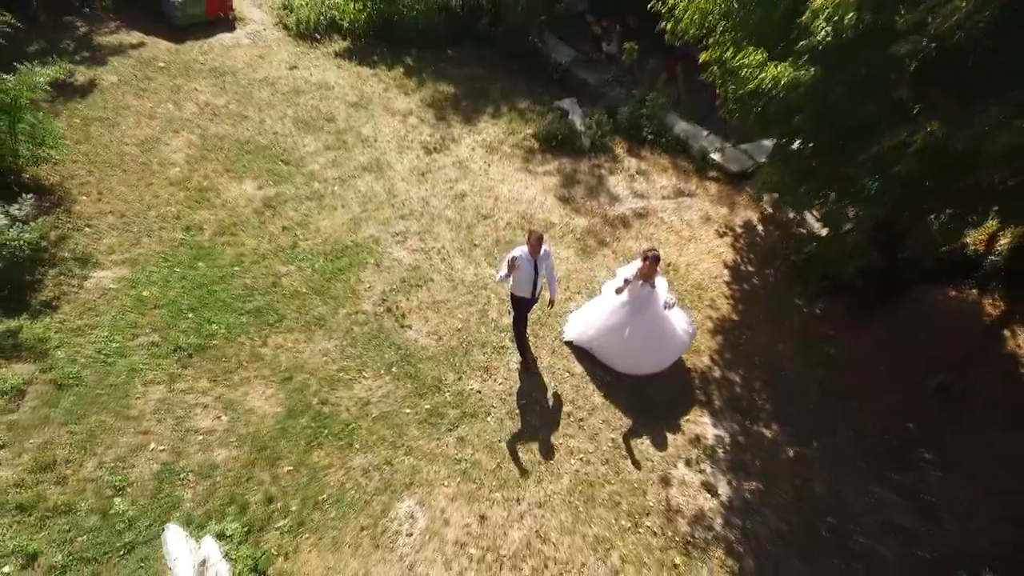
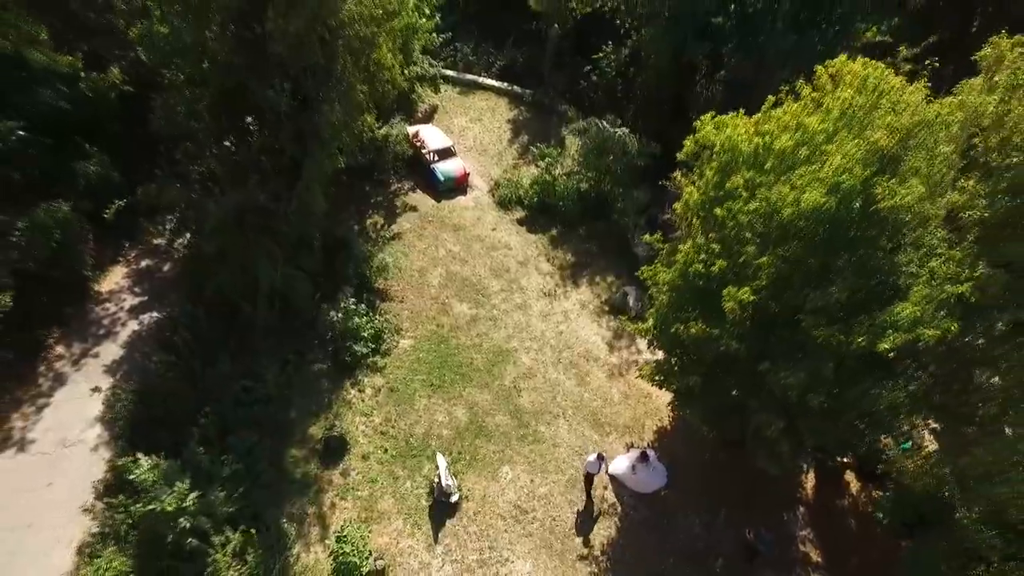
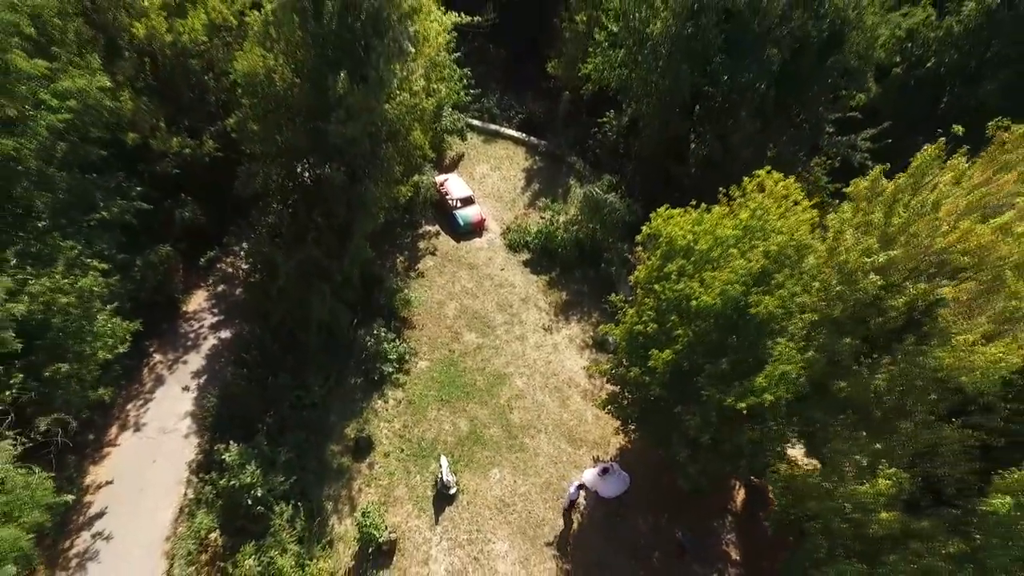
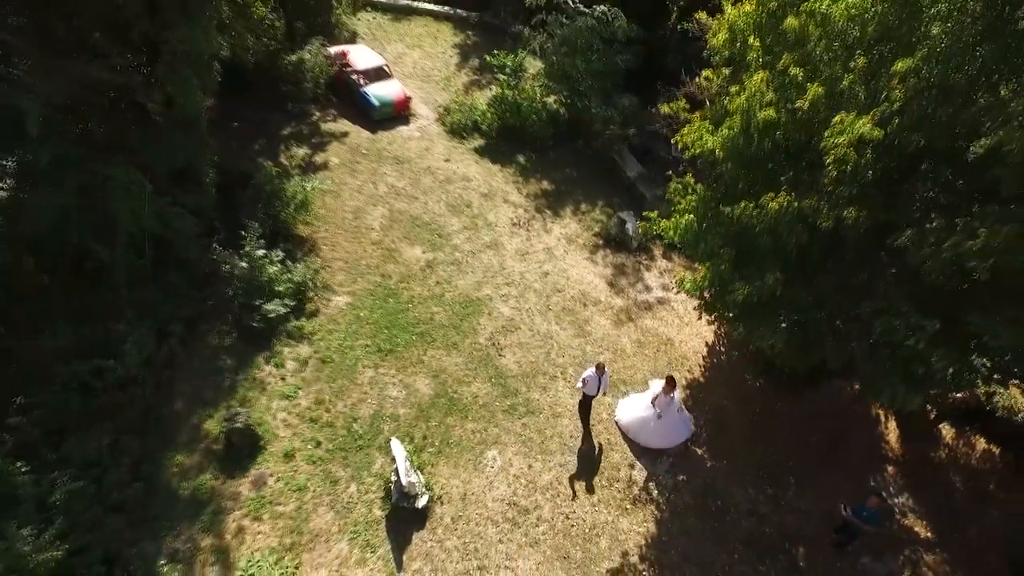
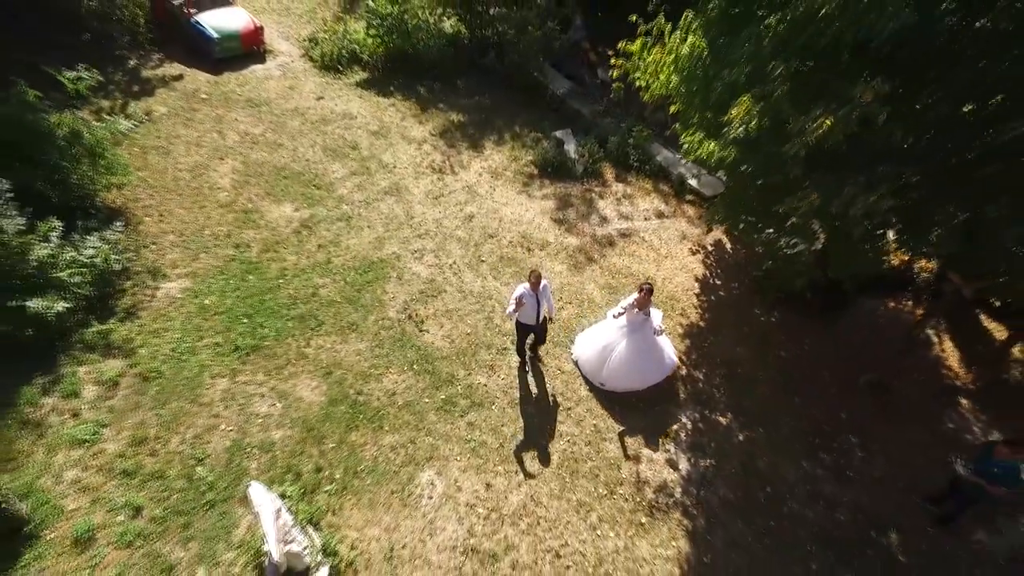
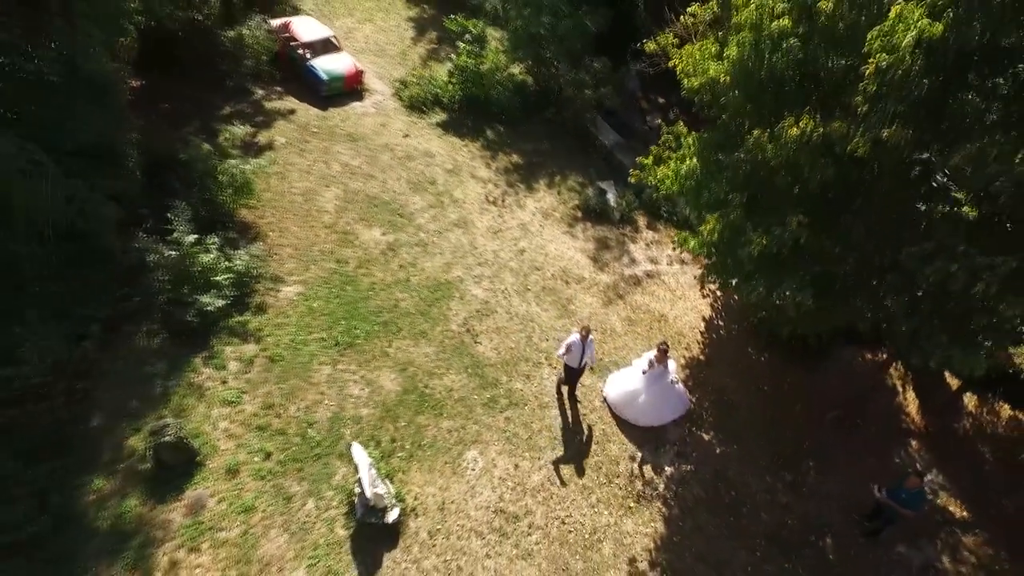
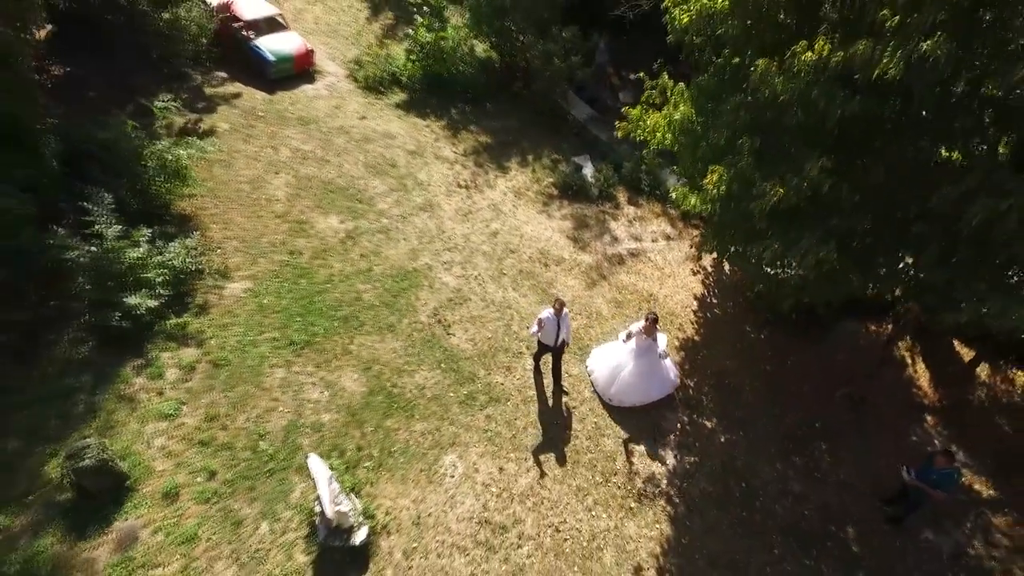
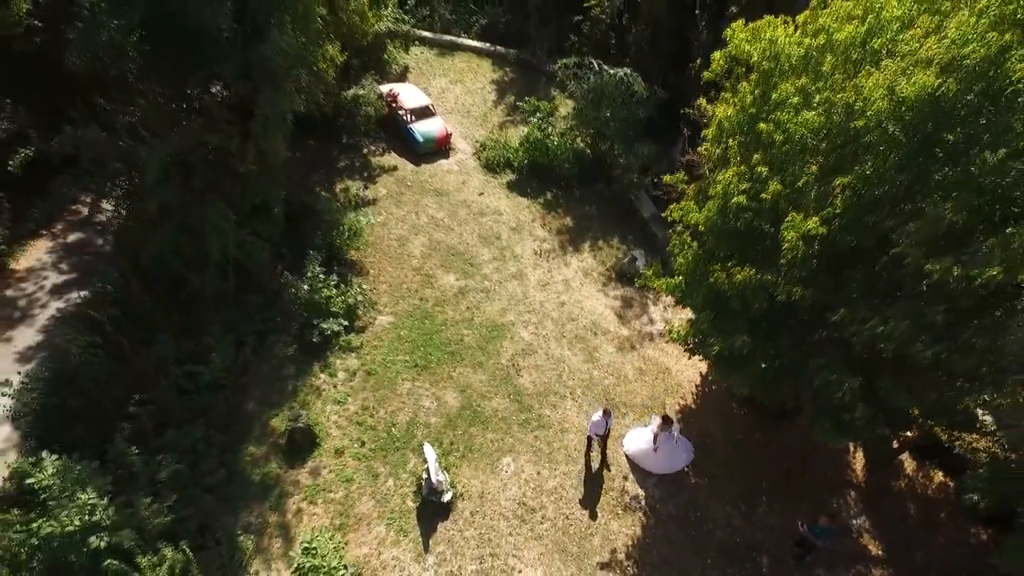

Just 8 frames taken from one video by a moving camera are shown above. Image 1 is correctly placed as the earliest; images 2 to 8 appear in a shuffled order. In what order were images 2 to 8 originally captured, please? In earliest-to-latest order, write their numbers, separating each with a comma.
5, 7, 6, 4, 8, 2, 3
